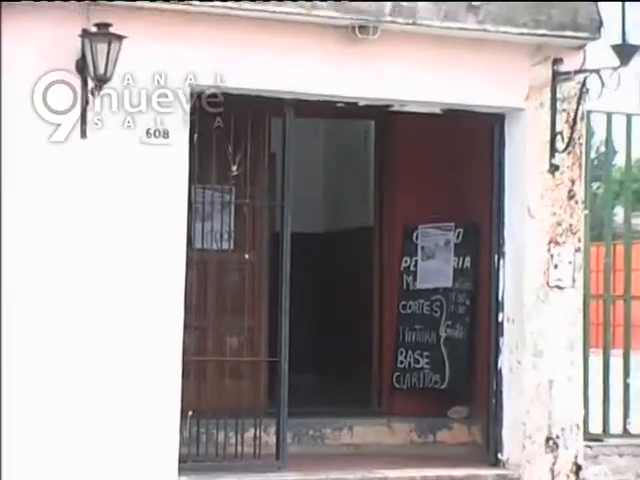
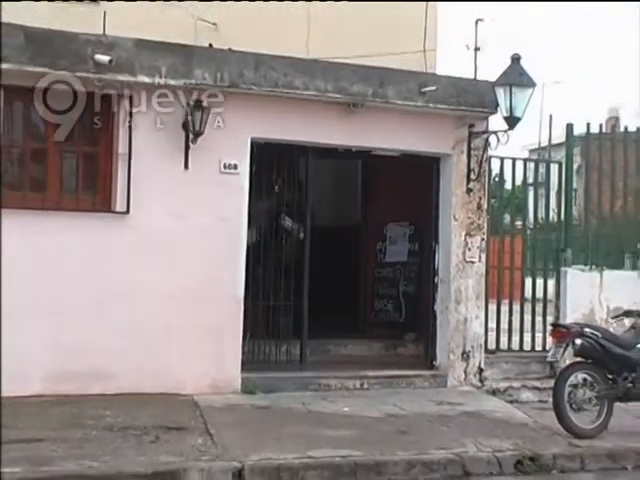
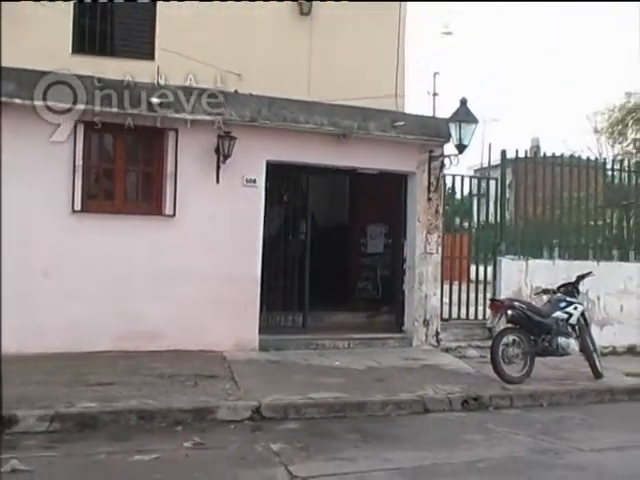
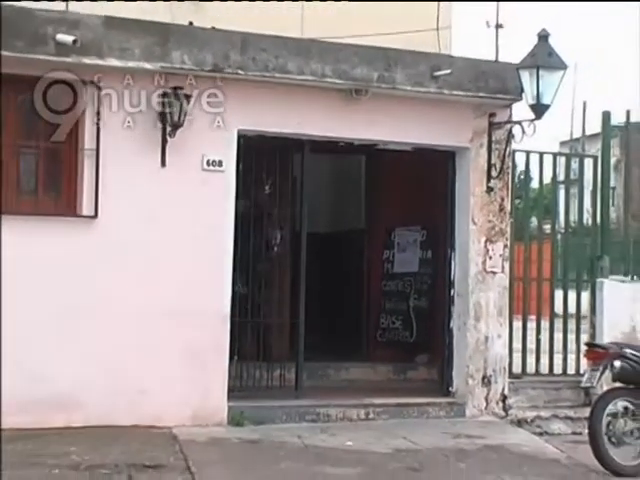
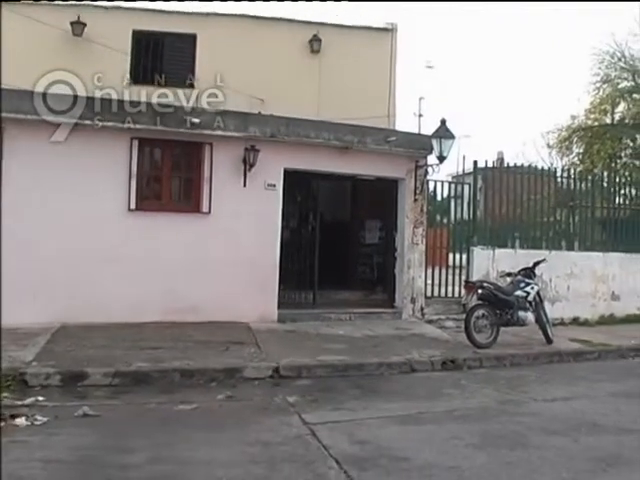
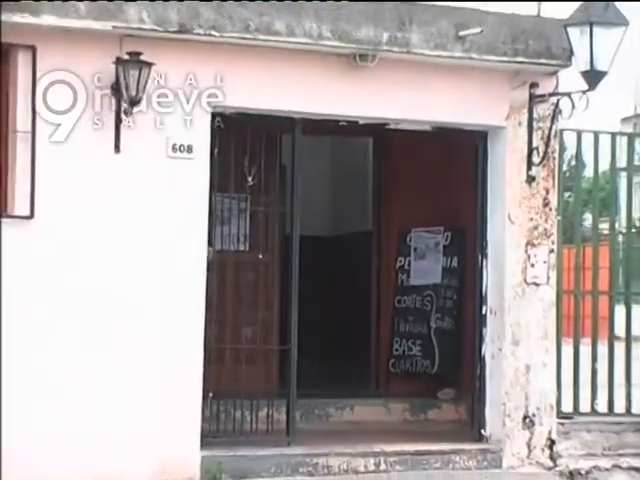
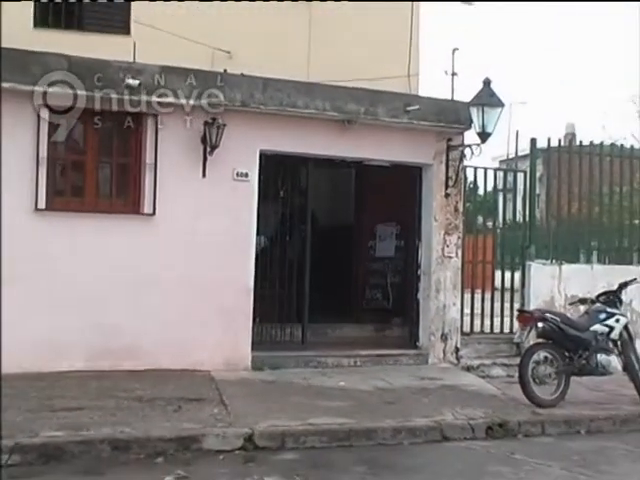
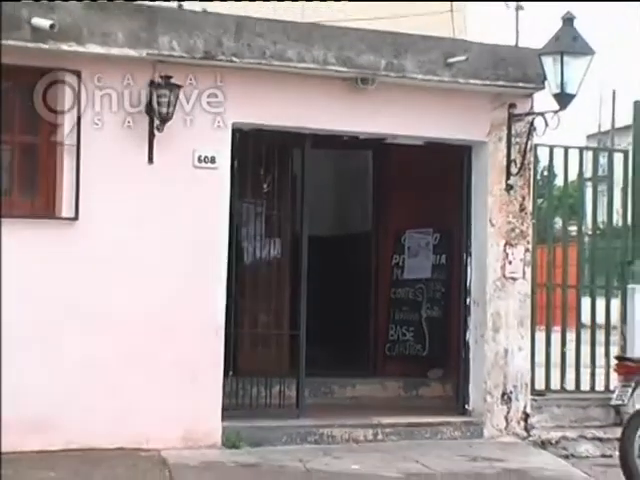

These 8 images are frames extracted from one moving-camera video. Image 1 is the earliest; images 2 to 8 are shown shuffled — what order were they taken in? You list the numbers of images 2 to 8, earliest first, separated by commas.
6, 8, 4, 2, 7, 3, 5
